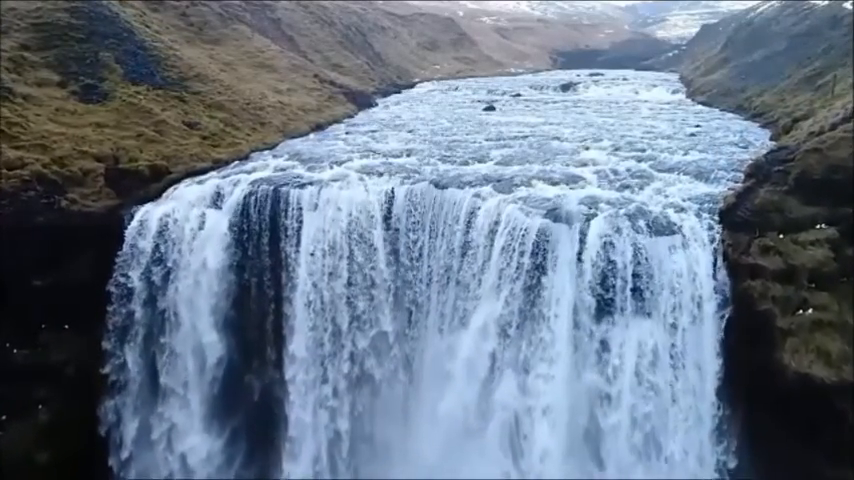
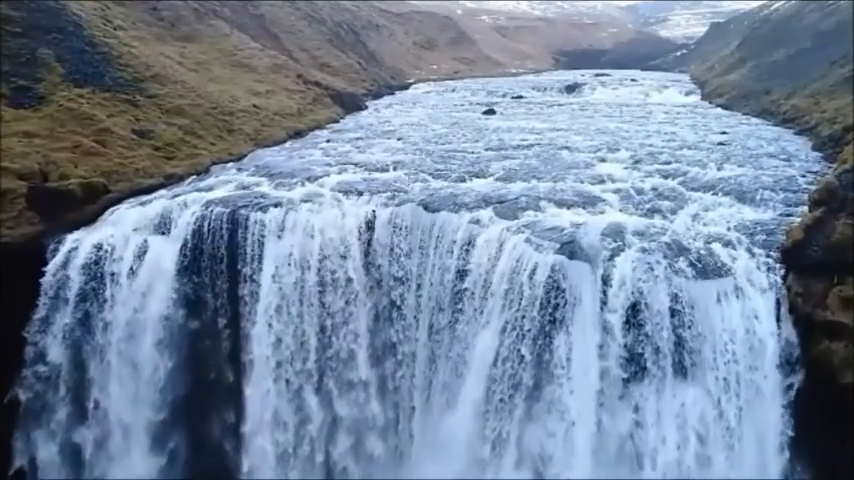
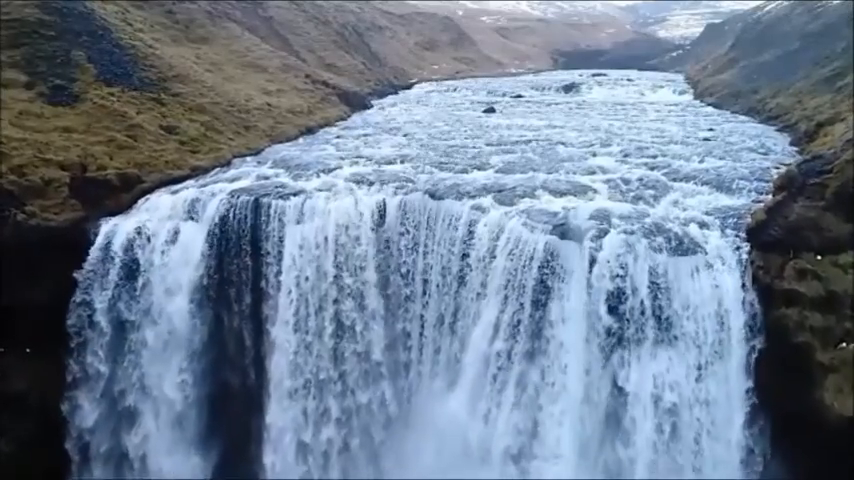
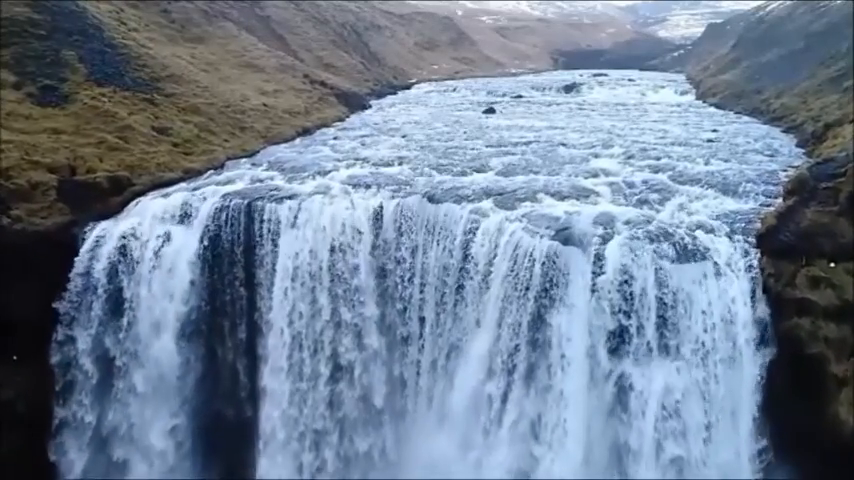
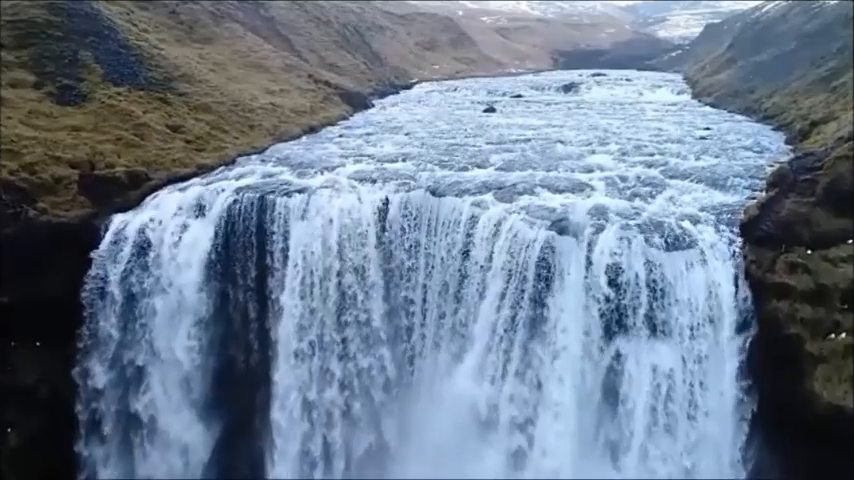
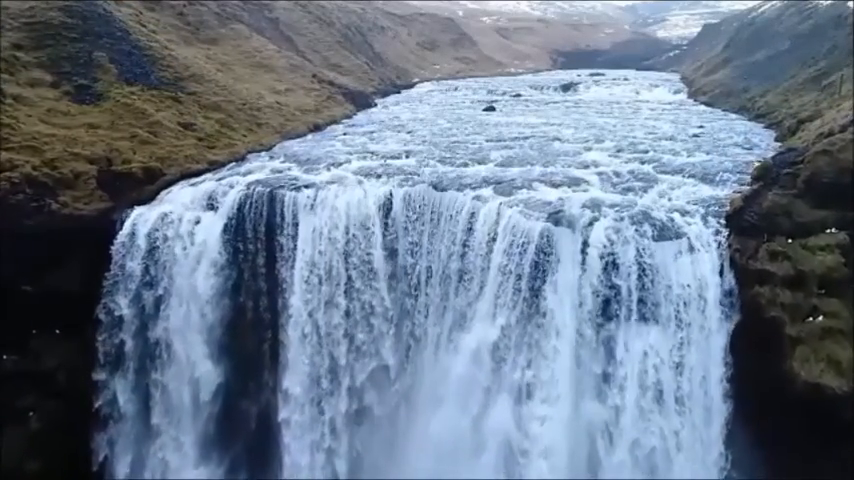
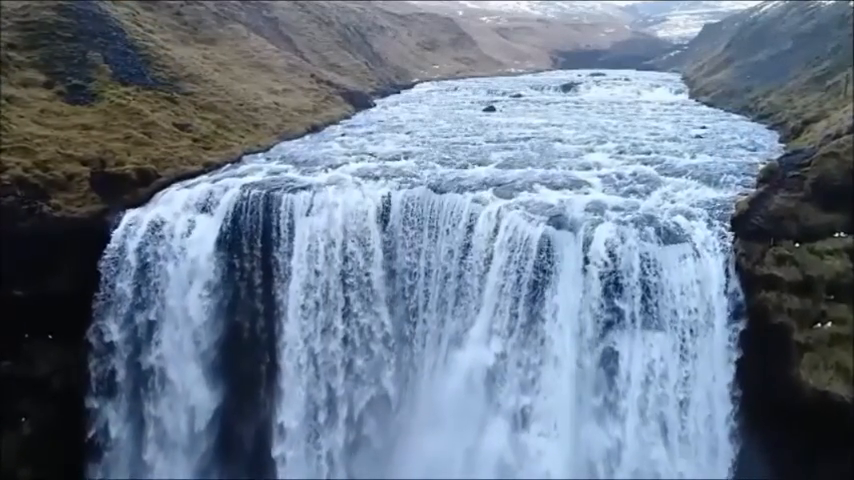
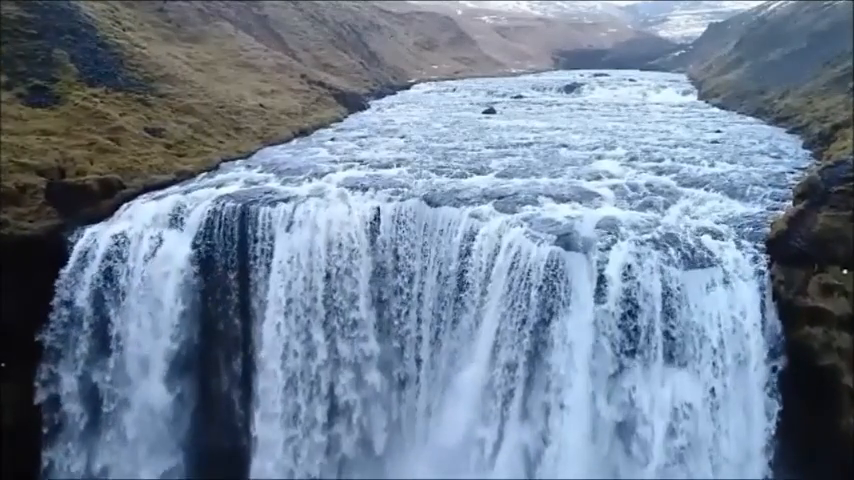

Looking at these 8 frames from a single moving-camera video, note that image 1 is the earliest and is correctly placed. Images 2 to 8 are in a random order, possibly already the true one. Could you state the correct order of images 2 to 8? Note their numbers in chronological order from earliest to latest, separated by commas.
6, 7, 5, 3, 4, 8, 2
